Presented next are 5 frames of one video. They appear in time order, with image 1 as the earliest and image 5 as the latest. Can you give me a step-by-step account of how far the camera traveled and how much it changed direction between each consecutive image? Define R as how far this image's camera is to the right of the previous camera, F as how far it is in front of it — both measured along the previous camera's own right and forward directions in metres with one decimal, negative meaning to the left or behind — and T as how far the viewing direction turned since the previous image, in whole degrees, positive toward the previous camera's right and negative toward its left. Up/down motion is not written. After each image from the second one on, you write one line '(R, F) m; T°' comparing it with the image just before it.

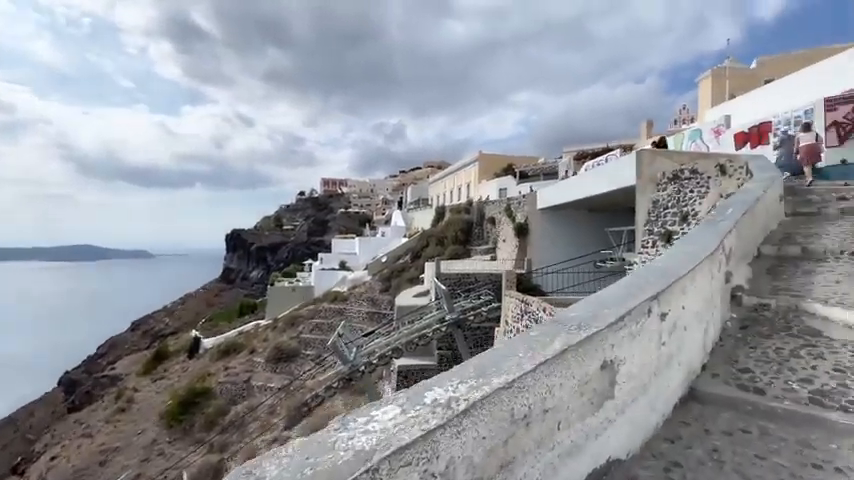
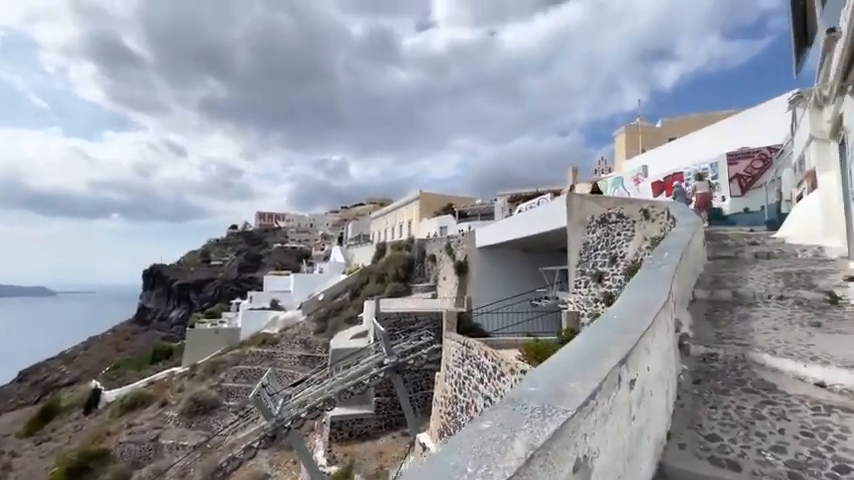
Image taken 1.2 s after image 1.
(+0.1, +0.6) m; +8°
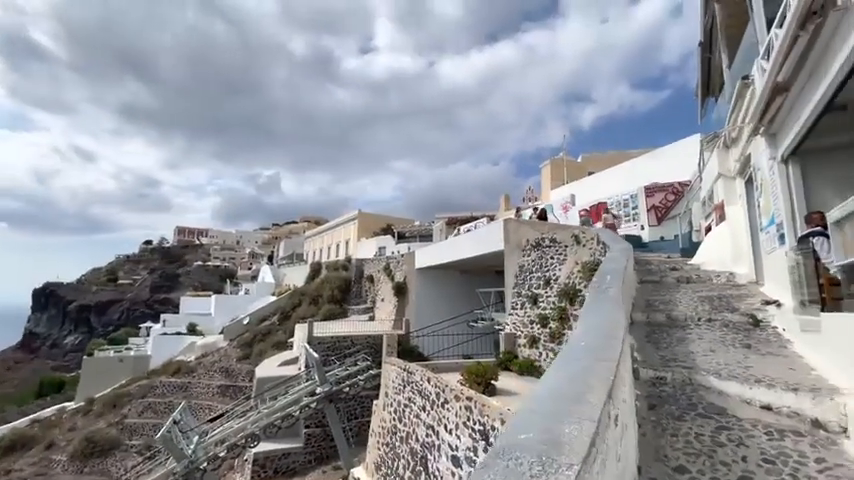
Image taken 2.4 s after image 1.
(-0.1, +0.3) m; +9°
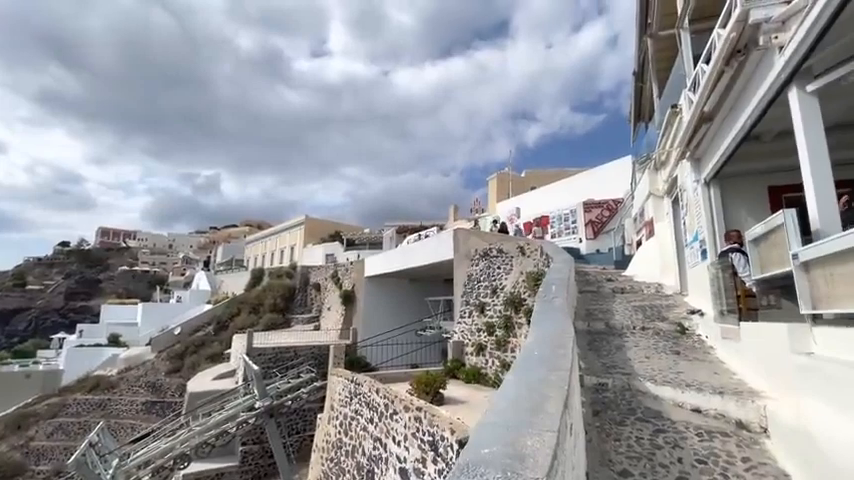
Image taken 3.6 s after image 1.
(-0.1, 0.0) m; +7°
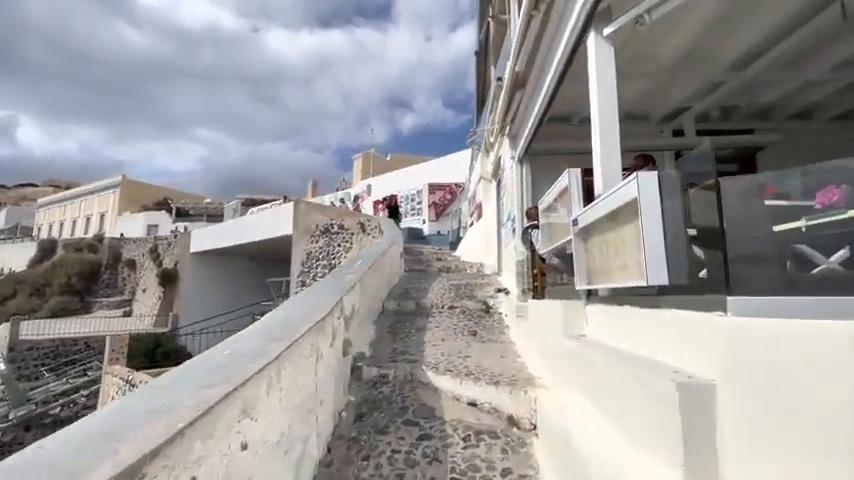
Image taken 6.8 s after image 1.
(+1.0, +0.9) m; +19°
